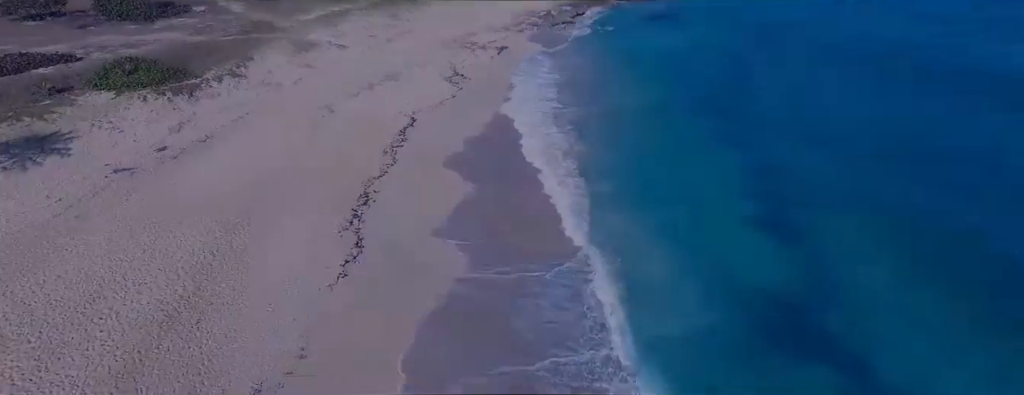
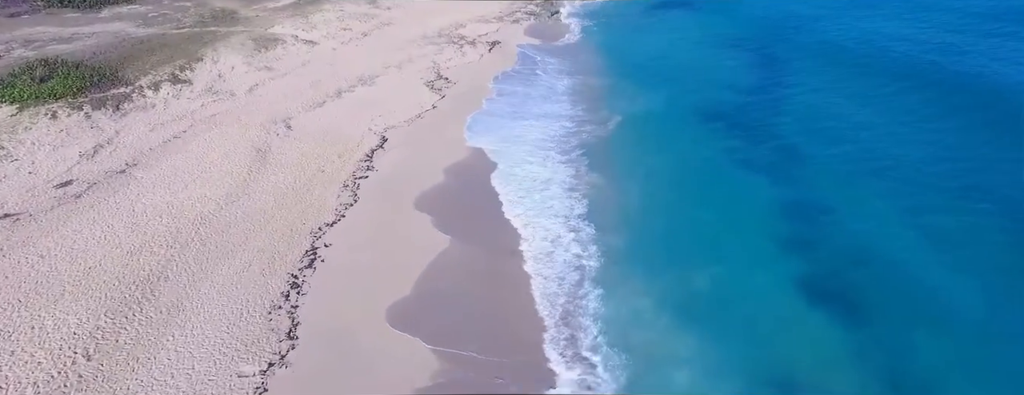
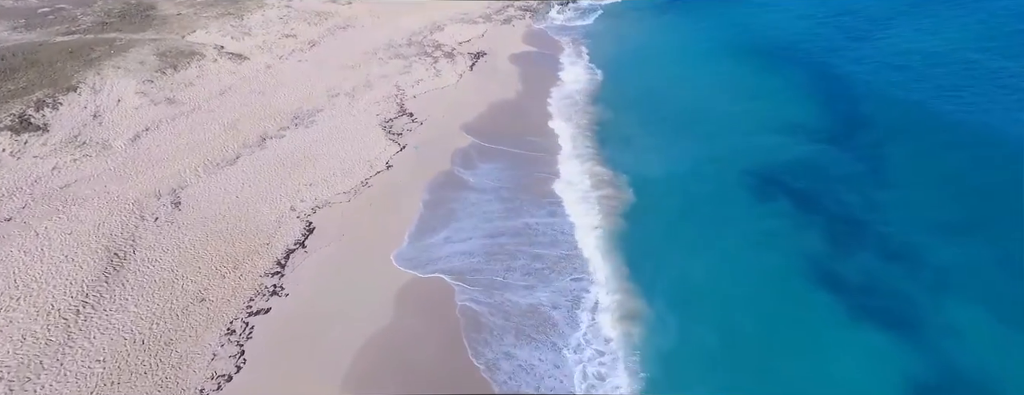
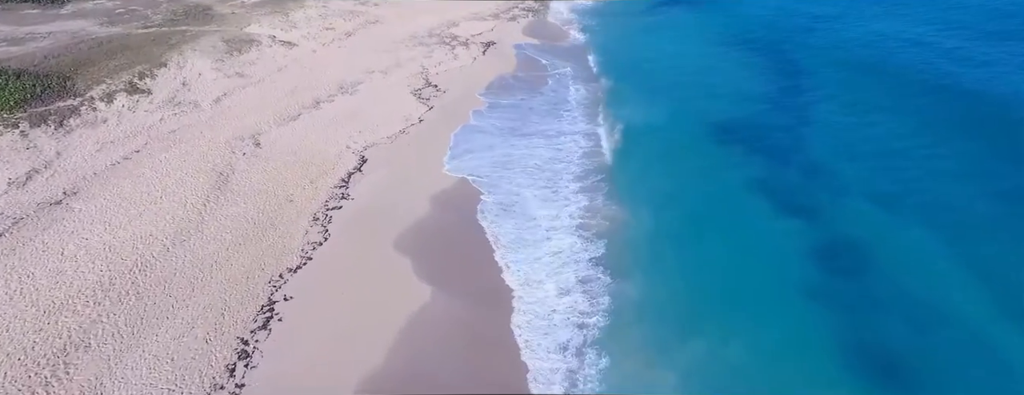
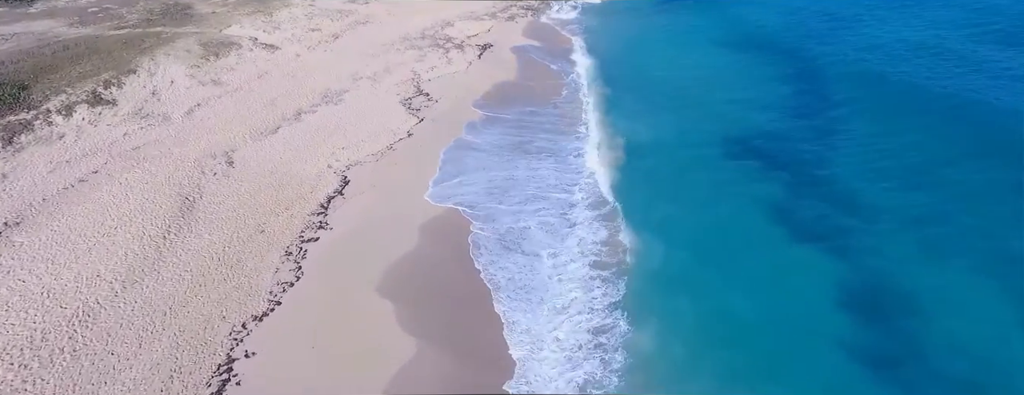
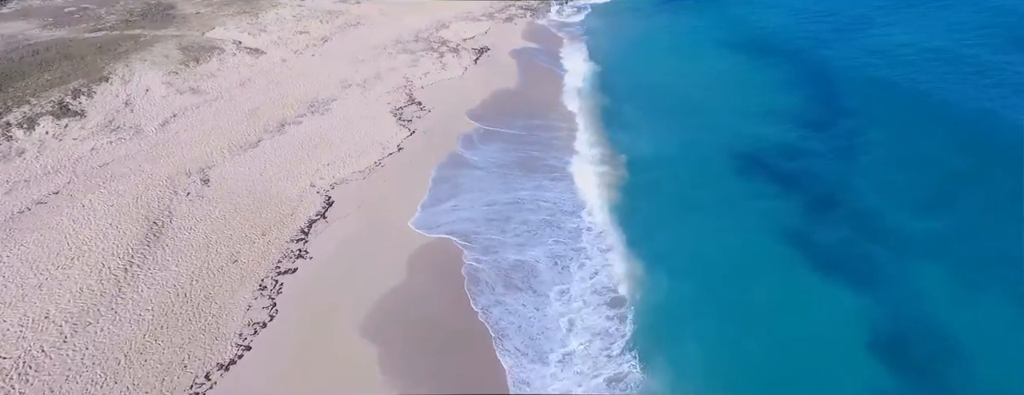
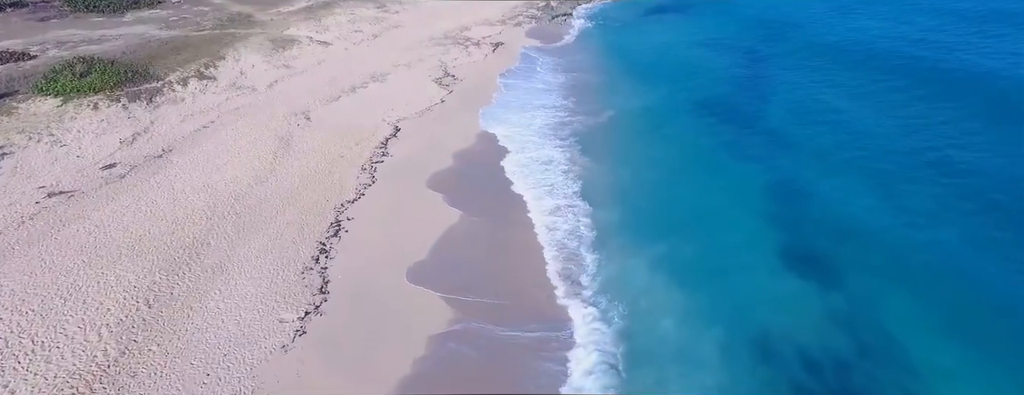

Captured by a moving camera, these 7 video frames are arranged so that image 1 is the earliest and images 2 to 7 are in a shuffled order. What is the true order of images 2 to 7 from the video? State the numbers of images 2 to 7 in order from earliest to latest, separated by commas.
7, 2, 4, 5, 6, 3
